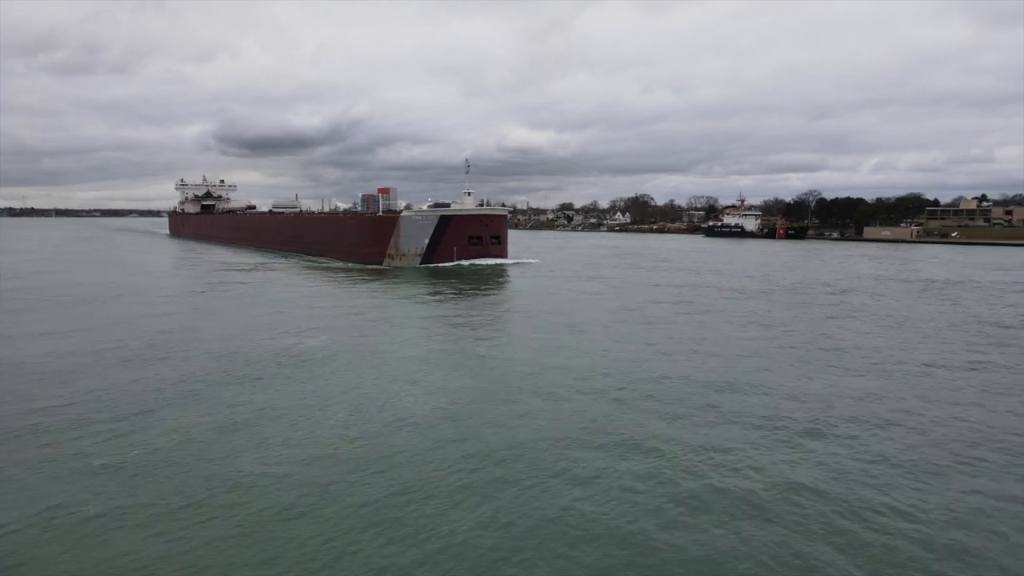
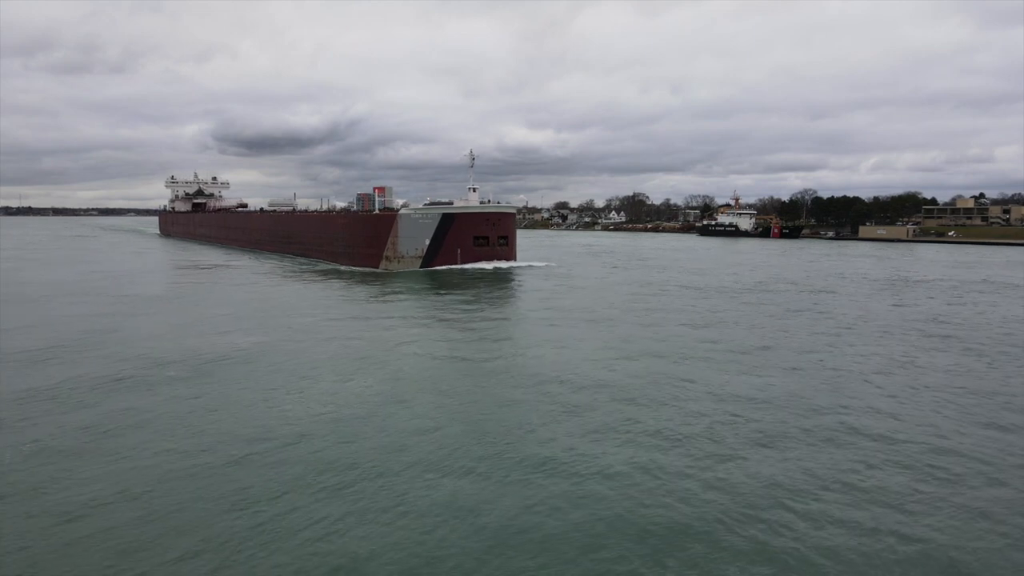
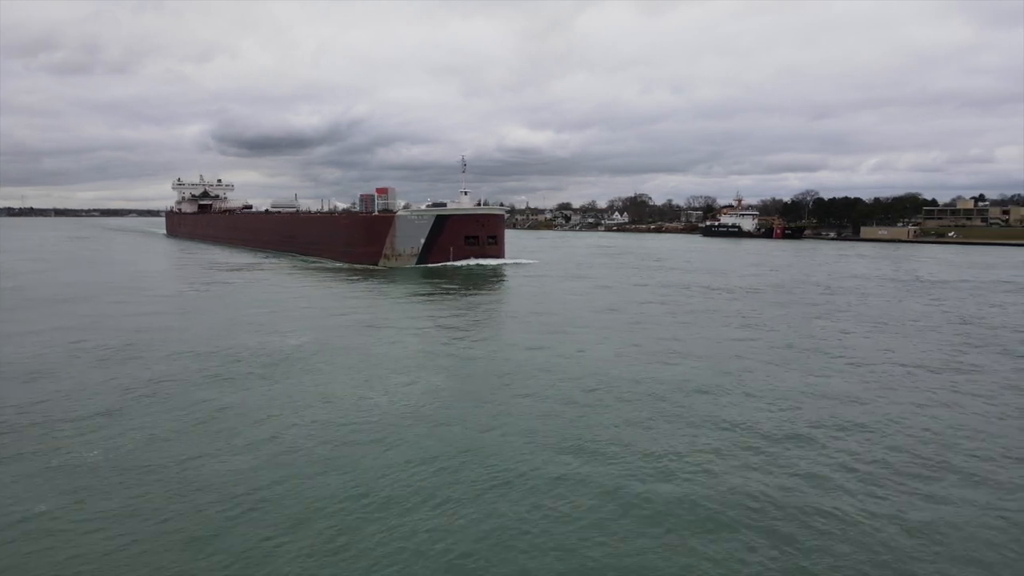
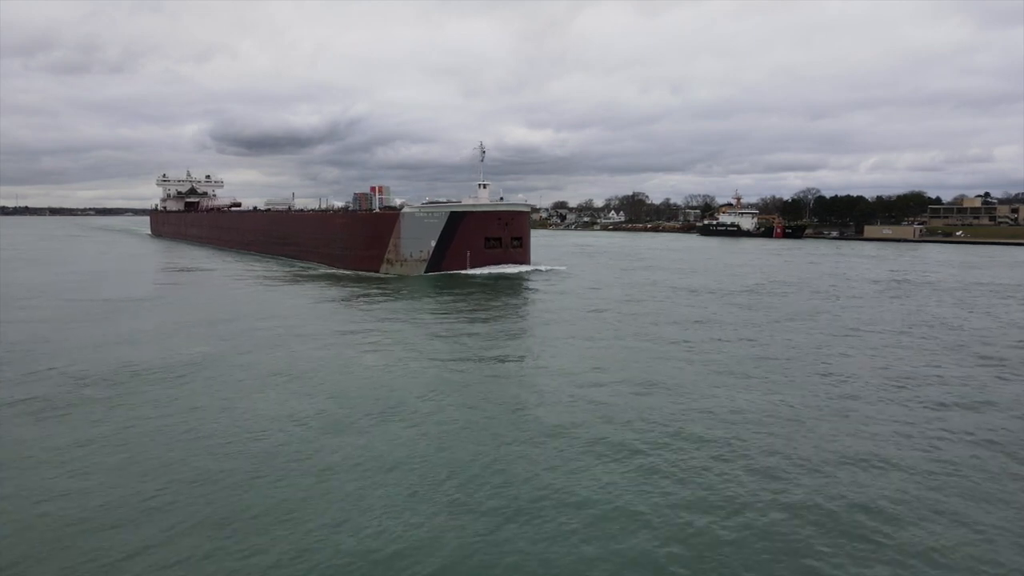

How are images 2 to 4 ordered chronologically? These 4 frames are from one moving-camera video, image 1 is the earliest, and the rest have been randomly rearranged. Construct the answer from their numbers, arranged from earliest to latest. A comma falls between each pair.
3, 2, 4
